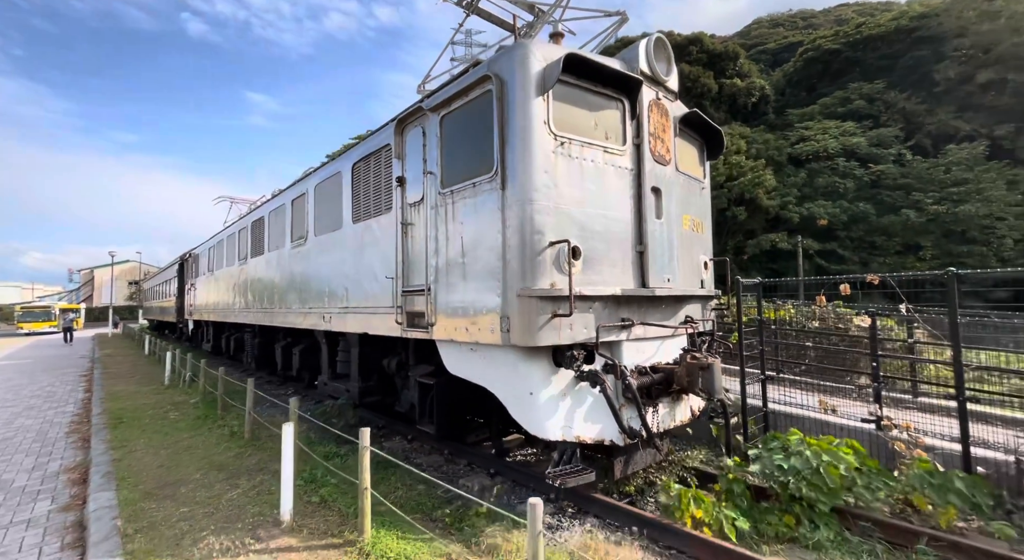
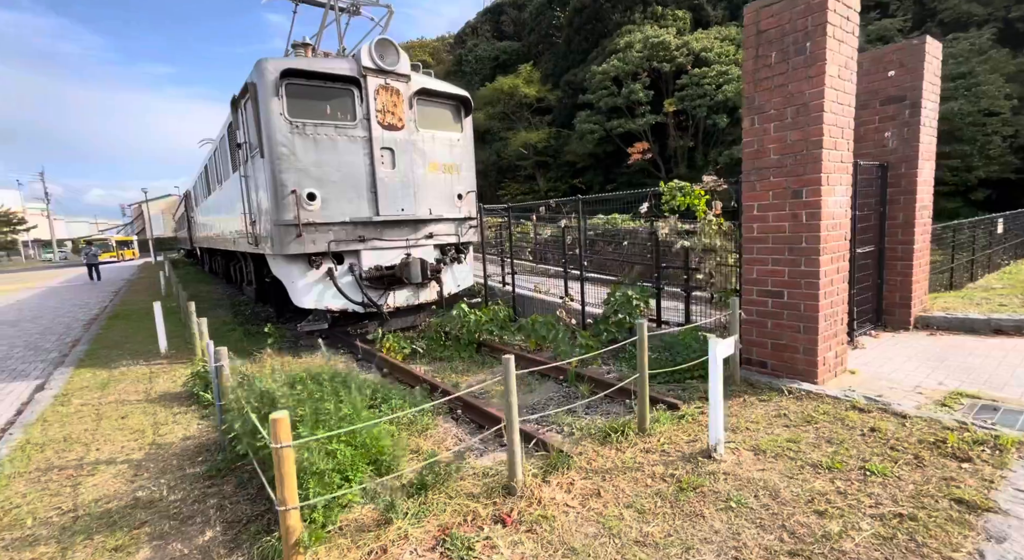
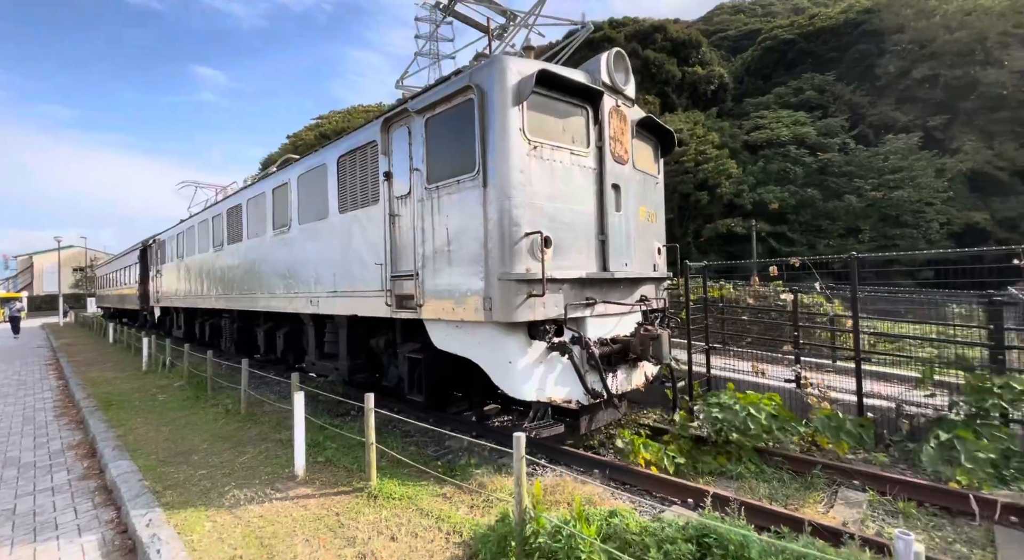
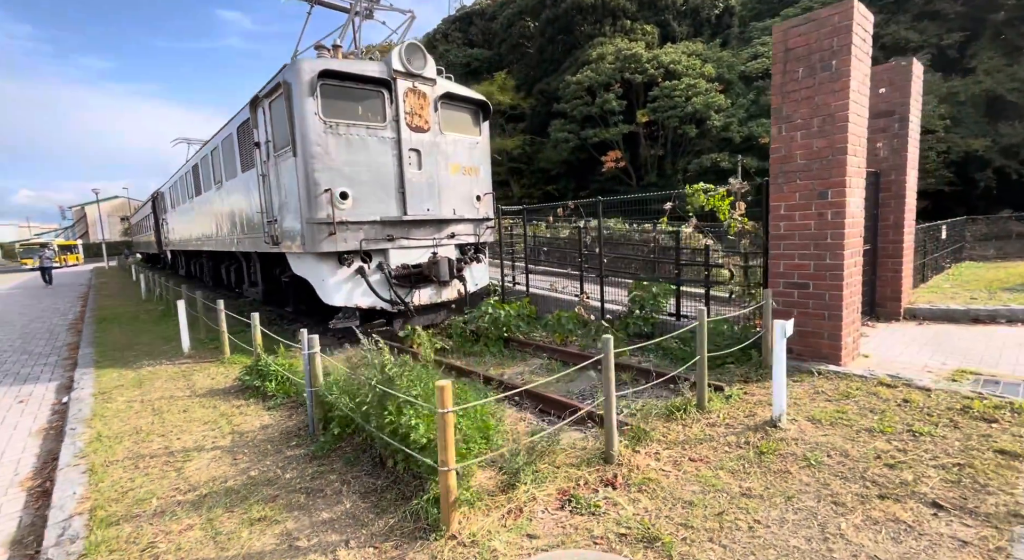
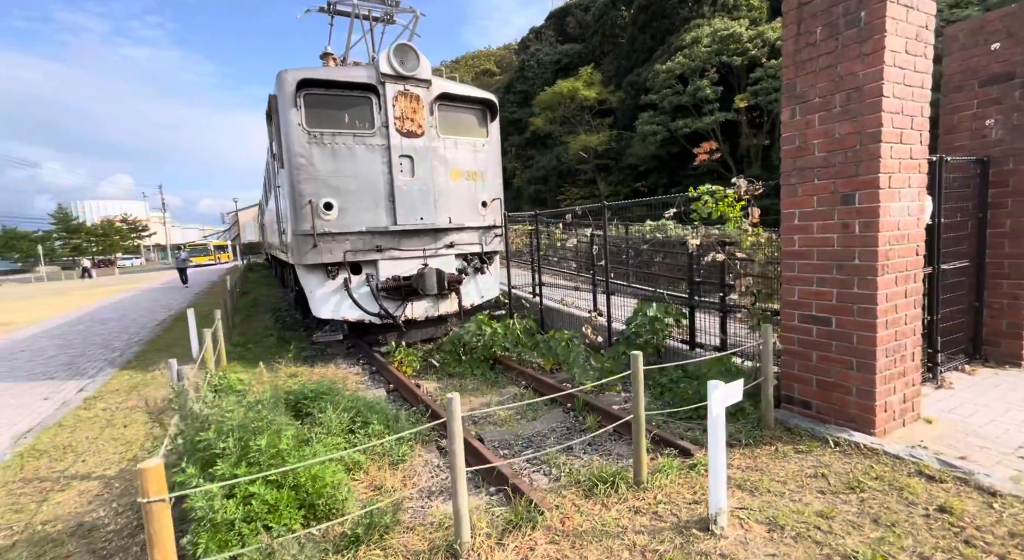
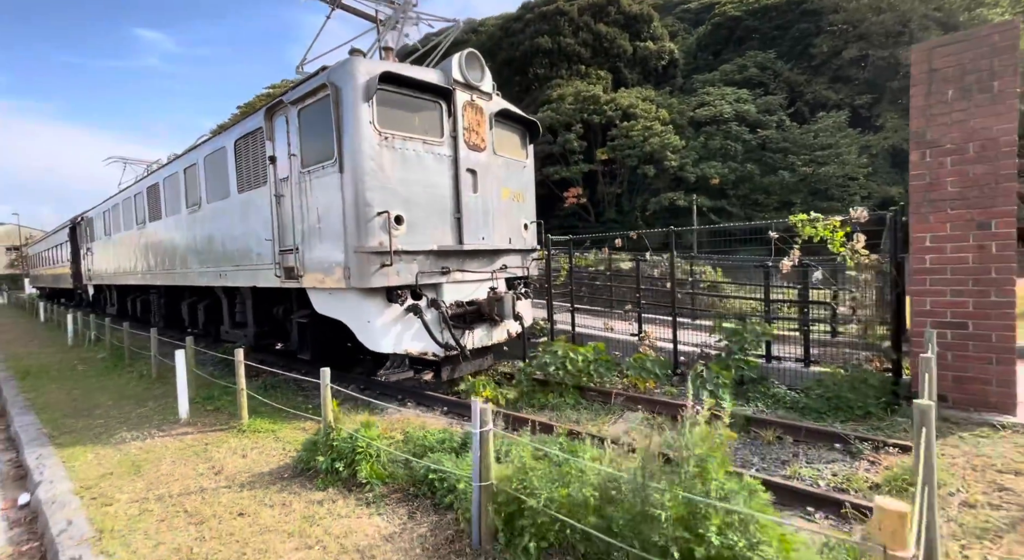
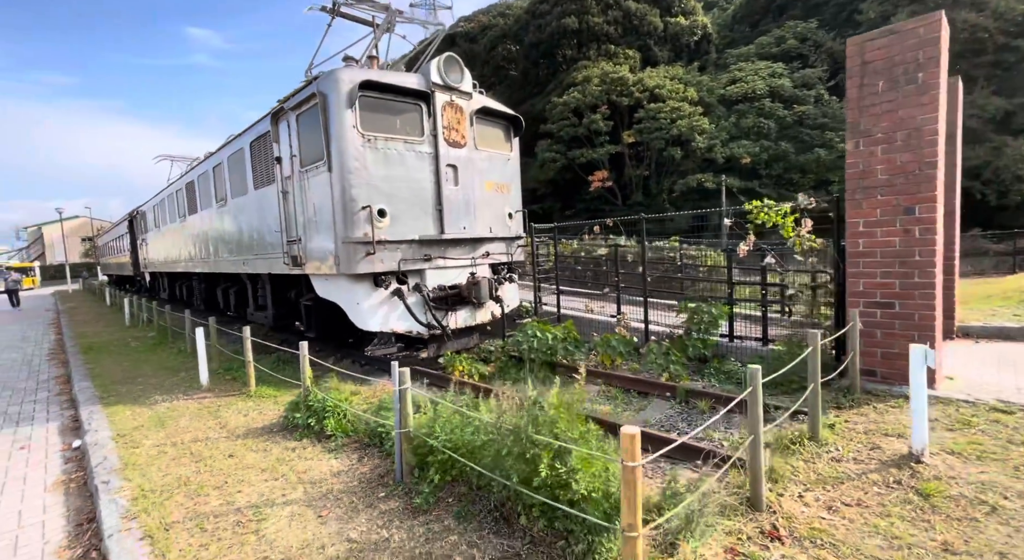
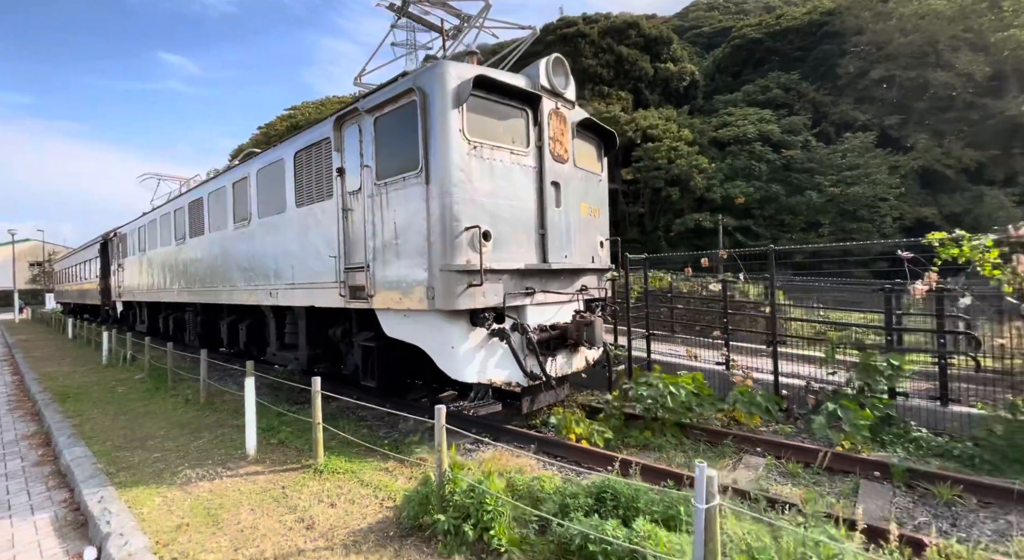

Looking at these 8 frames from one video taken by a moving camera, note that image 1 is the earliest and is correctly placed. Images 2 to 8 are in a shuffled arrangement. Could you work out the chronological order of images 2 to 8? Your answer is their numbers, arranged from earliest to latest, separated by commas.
3, 8, 6, 7, 4, 2, 5
